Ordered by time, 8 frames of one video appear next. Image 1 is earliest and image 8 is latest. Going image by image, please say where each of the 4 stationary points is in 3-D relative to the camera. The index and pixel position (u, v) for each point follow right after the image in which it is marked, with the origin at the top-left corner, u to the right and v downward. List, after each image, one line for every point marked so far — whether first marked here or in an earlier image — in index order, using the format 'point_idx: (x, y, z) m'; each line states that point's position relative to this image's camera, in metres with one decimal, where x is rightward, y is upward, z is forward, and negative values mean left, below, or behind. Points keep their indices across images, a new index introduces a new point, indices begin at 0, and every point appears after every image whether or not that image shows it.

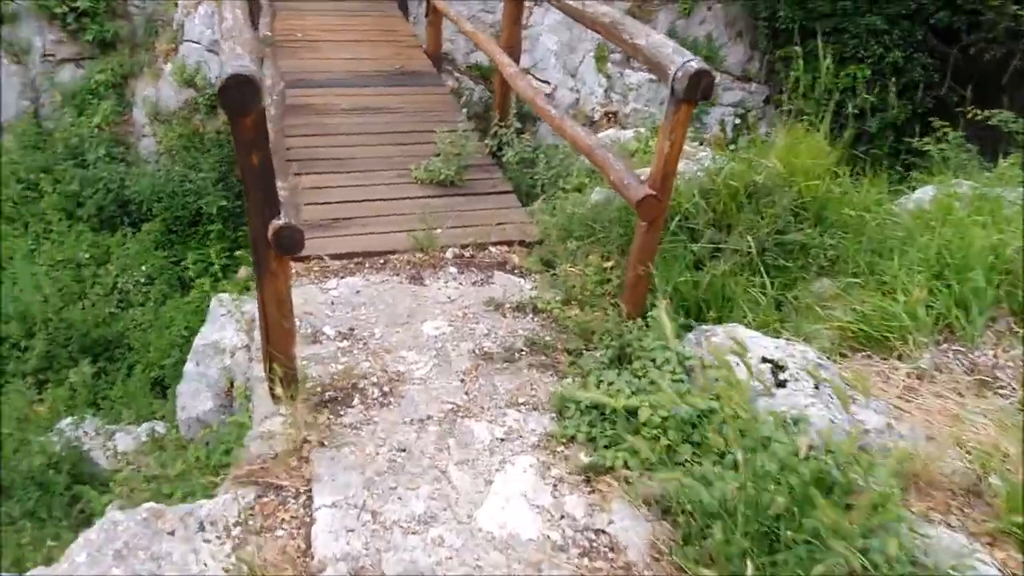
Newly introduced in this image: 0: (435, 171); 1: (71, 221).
0: (-0.4, +0.5, +3.4) m
1: (-3.7, +0.6, +6.2) m
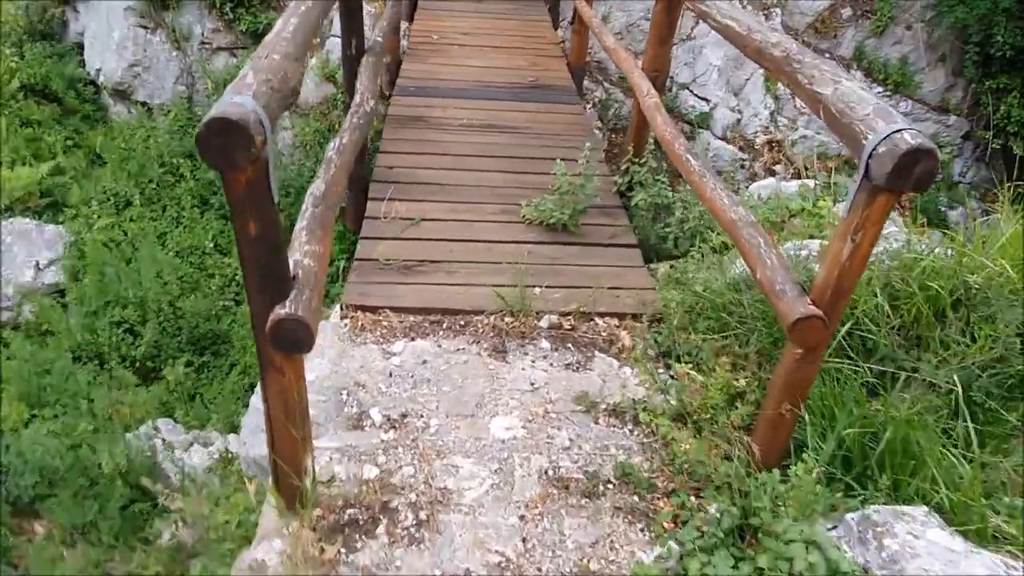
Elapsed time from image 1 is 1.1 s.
0: (+0.1, +0.3, +2.9) m
1: (-2.6, +0.7, +6.2) m
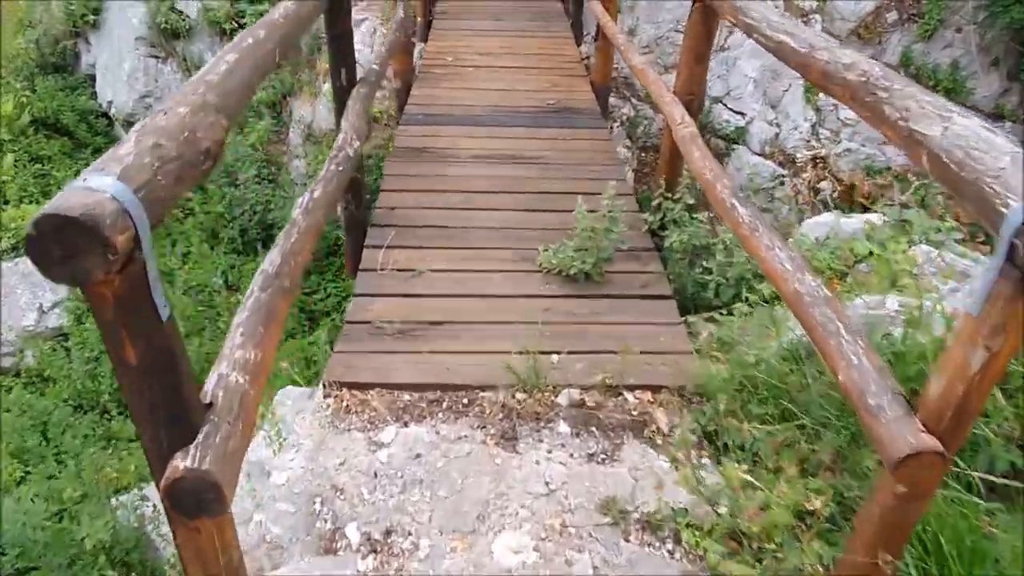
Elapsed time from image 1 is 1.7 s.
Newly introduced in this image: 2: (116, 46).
0: (+0.2, +0.1, +2.5) m
1: (-2.4, +0.4, +6.0) m
2: (-3.8, +2.3, +7.0) m
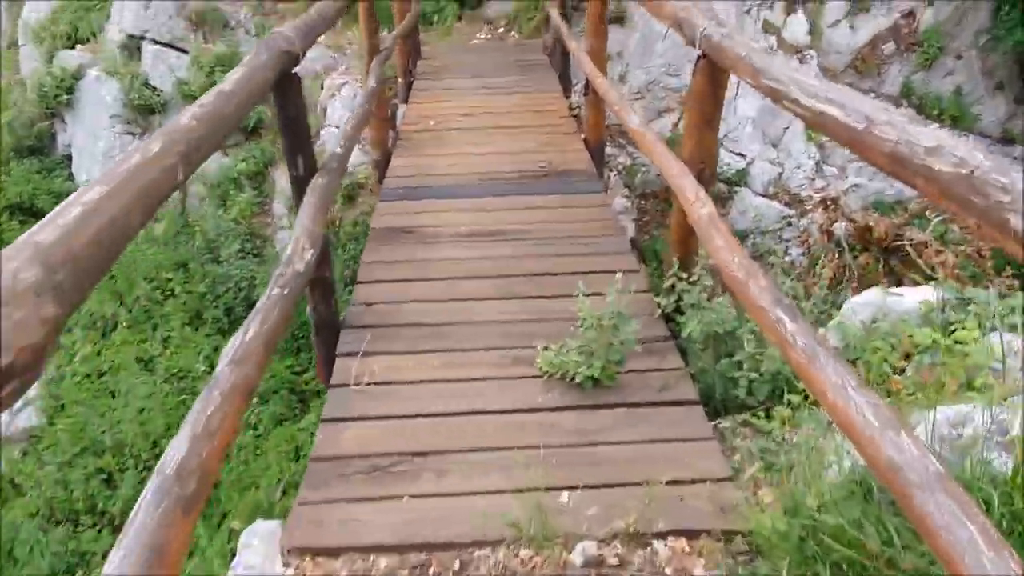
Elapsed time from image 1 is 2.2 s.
0: (+0.2, -0.2, +2.1) m
1: (-2.4, -0.3, +5.6) m
2: (-3.9, +1.5, +6.8) m
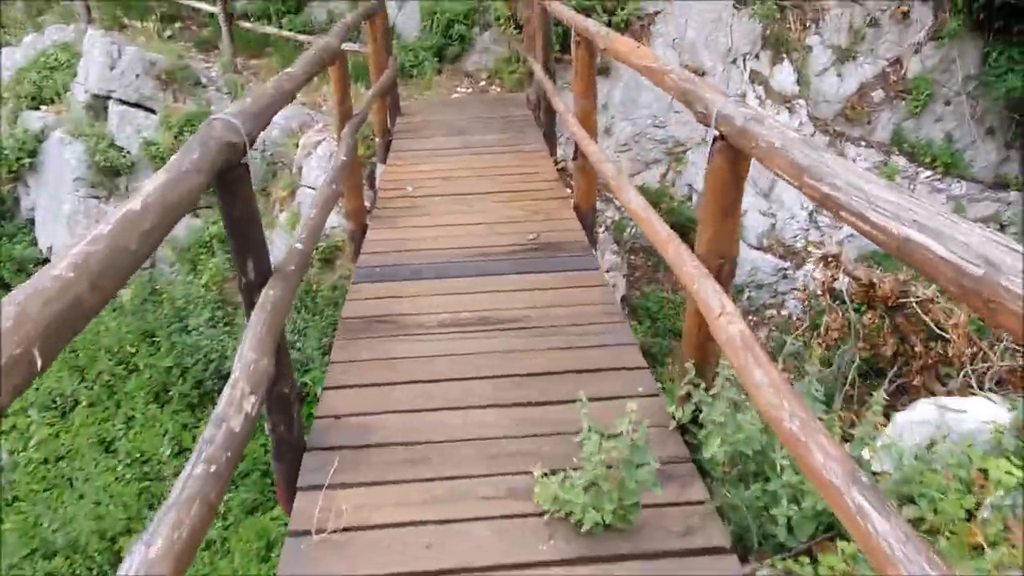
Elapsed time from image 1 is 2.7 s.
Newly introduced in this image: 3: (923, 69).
0: (+0.2, -0.5, +1.8) m
1: (-2.5, -0.9, +5.2) m
2: (-4.1, +0.9, +6.4) m
3: (+4.0, +2.1, +7.1) m
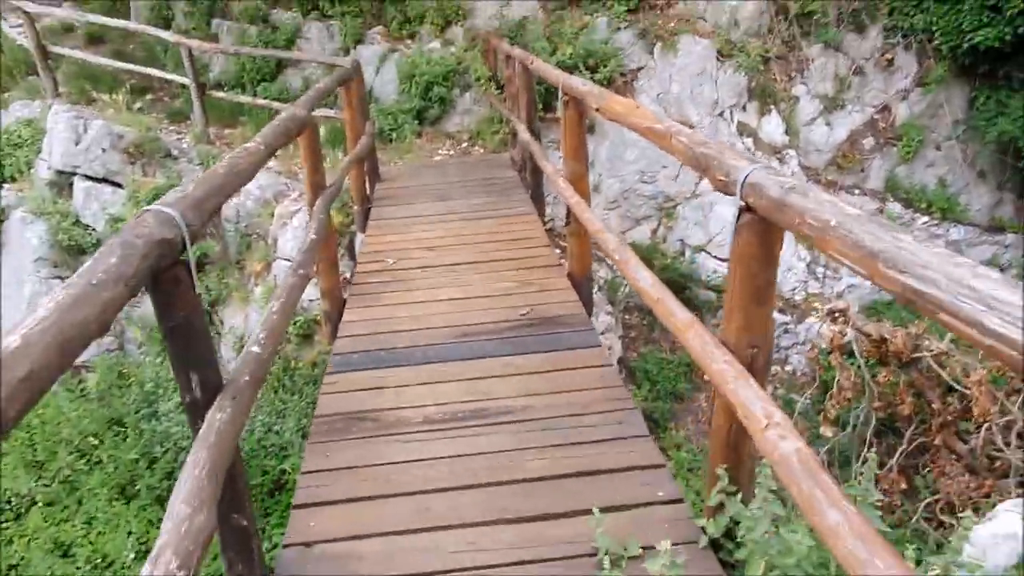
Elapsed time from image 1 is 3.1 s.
0: (+0.2, -0.7, +1.4) m
1: (-2.5, -1.4, +4.8) m
2: (-4.2, +0.1, +6.1) m
3: (+3.8, +1.7, +7.0) m
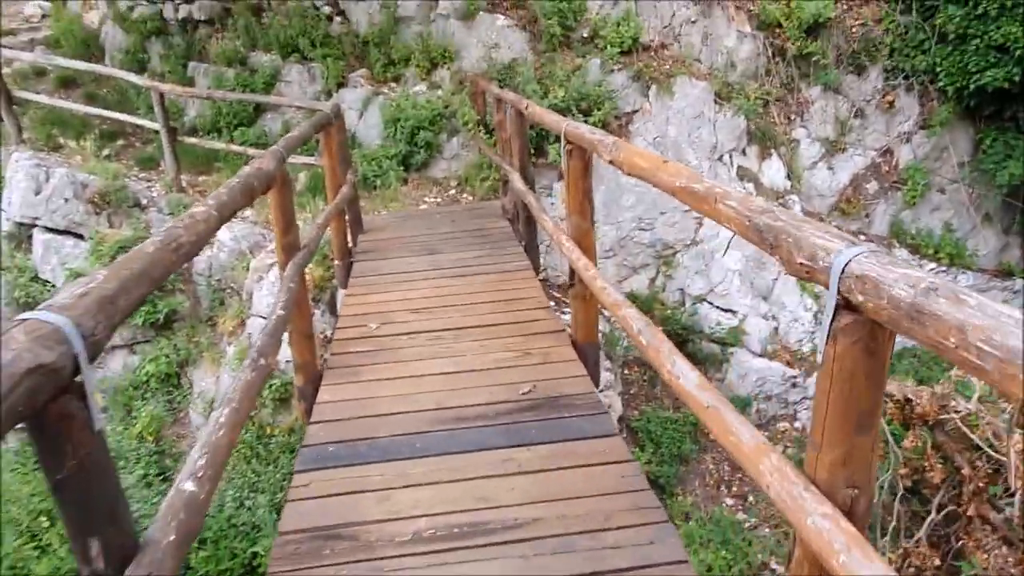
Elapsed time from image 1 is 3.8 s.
0: (+0.2, -0.9, +1.0) m
1: (-2.6, -1.8, +4.2) m
2: (-4.2, -0.3, +5.6) m
3: (+3.7, +1.2, +6.8) m
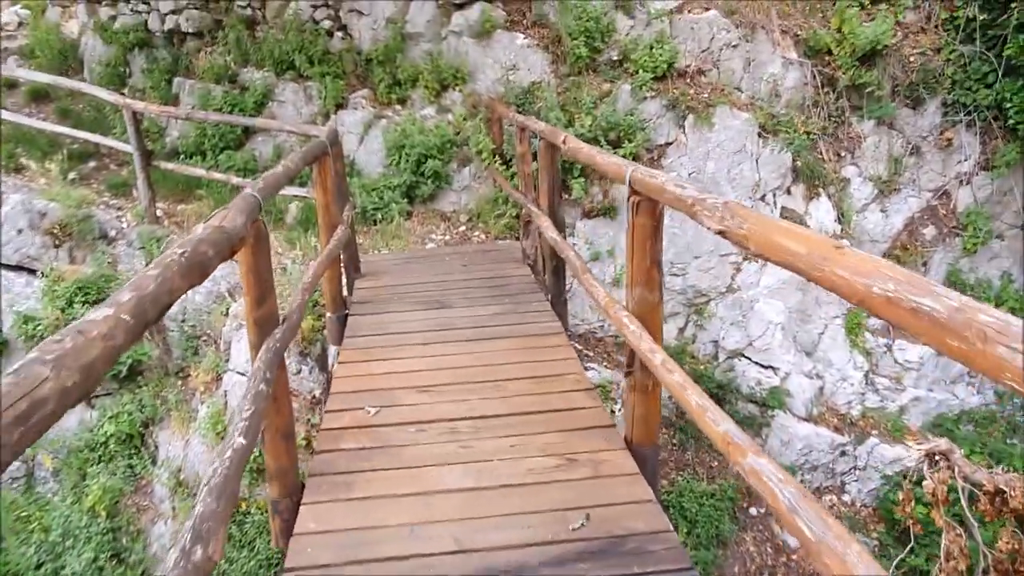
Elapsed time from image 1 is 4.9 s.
0: (+0.3, -1.2, +0.3) m
1: (-2.5, -2.1, +3.4) m
2: (-4.1, -0.6, +4.9) m
3: (+3.9, +0.7, +6.1) m
